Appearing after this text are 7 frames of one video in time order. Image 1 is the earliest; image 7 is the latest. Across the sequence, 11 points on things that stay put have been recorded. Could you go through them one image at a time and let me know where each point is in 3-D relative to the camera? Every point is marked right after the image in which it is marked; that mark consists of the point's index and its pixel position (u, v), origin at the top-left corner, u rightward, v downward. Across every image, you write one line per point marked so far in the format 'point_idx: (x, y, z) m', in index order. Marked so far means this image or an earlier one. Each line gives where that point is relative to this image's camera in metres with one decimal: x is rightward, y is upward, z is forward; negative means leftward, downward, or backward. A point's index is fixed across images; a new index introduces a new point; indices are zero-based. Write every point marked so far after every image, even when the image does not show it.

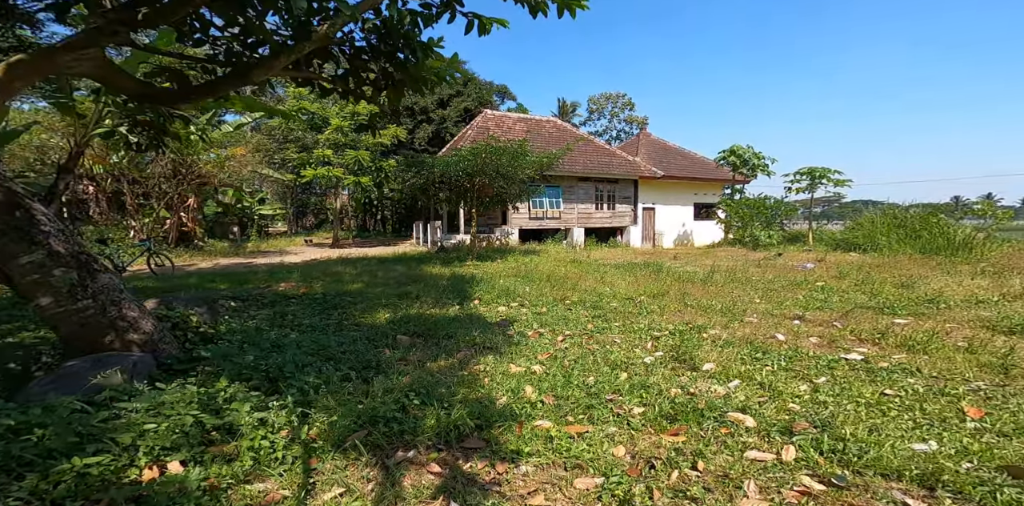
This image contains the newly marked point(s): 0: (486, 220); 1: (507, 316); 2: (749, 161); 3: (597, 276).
0: (-1.0, +1.3, +19.4) m
1: (-0.1, -0.8, +6.6) m
2: (+8.9, +3.5, +19.0) m
3: (+1.6, -0.5, +9.7) m
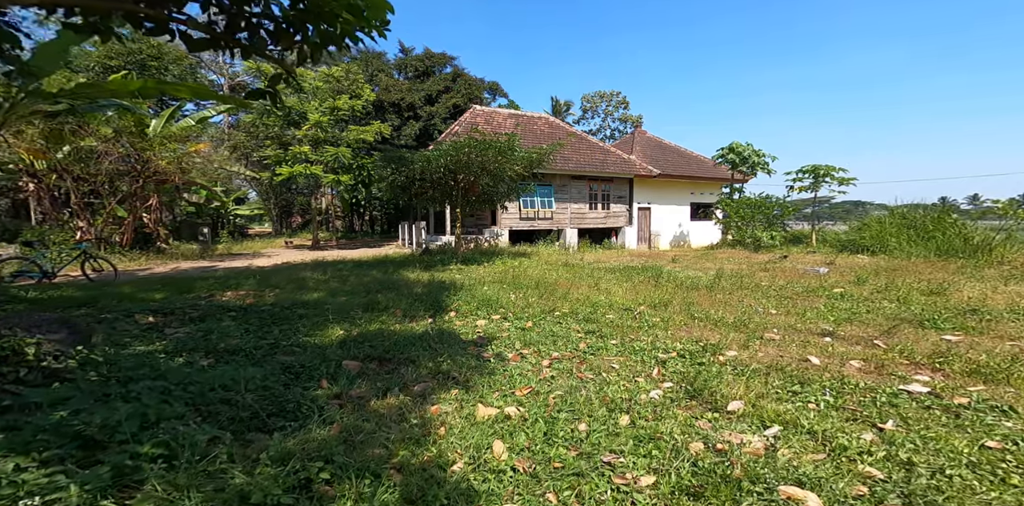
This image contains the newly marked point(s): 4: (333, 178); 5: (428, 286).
0: (-1.4, +1.2, +18.4) m
1: (-0.3, -0.9, +5.7) m
2: (+8.5, +3.4, +18.2) m
3: (+1.4, -0.6, +8.8) m
4: (-6.4, +2.6, +17.7) m
5: (-1.4, -0.5, +8.2) m
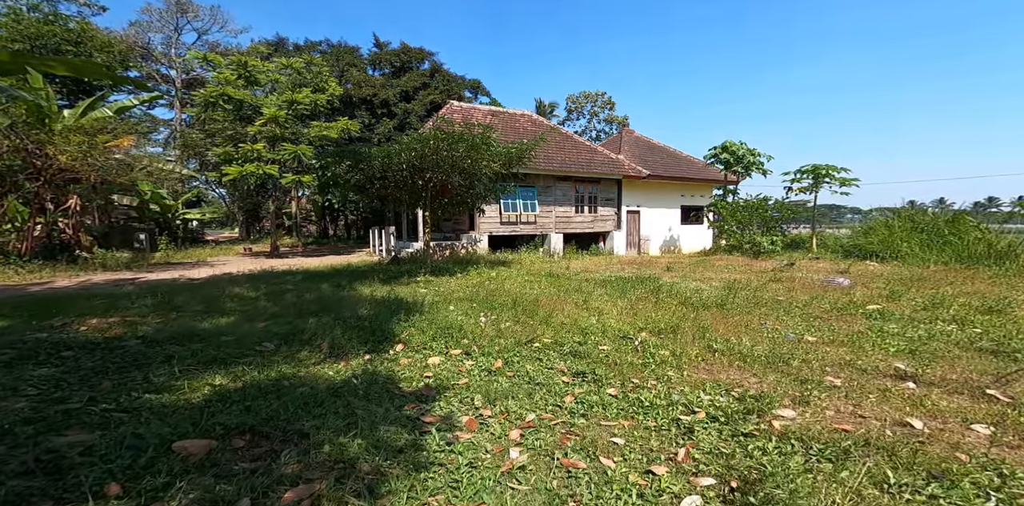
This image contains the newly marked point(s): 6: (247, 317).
0: (-2.1, +0.9, +16.9) m
1: (-0.6, -1.0, +4.2) m
2: (+7.8, +3.2, +16.9) m
3: (+1.0, -0.7, +7.3) m
4: (-7.1, +2.3, +16.0) m
5: (-1.8, -0.7, +6.7) m
6: (-3.1, -0.8, +5.9) m
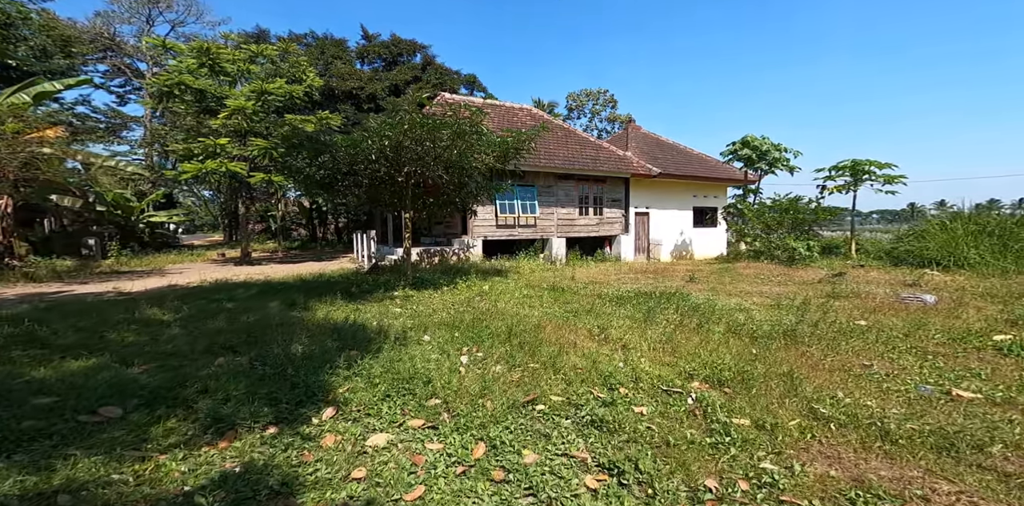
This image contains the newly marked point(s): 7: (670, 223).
0: (-2.2, +0.7, +15.2) m
1: (-0.7, -1.1, +2.4) m
2: (+7.7, +3.0, +15.3) m
3: (+0.9, -0.8, +5.6) m
4: (-7.2, +2.1, +14.3) m
5: (-1.8, -0.8, +4.9) m
6: (-3.2, -0.9, +4.2) m
7: (+5.8, +1.1, +18.5) m
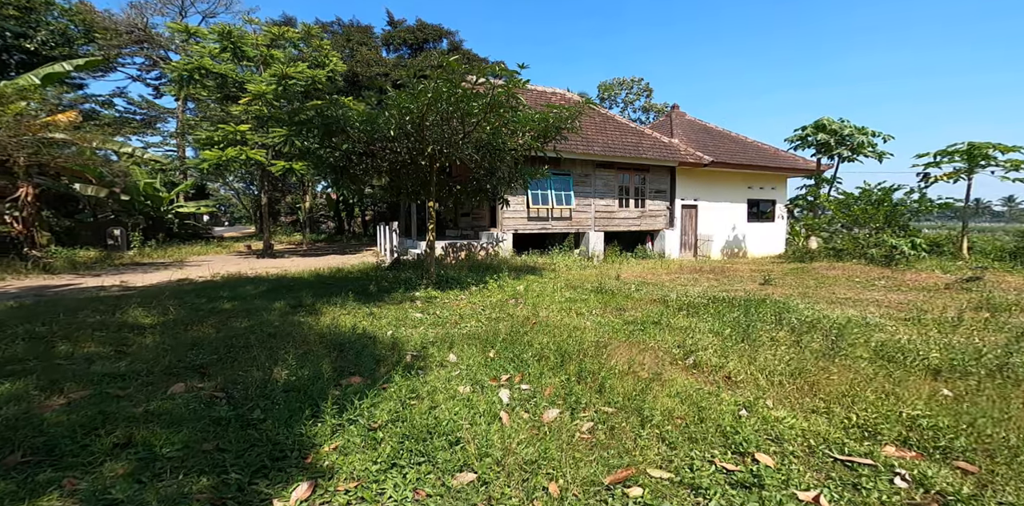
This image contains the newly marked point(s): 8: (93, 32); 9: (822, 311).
0: (-1.0, +0.9, +14.0) m
1: (-0.4, -1.1, +1.2) m
2: (+8.8, +3.0, +13.4) m
3: (+1.4, -0.8, +4.2) m
4: (-6.1, +2.3, +13.5) m
5: (-1.4, -0.7, +3.8) m
6: (-2.8, -0.8, +3.1) m
7: (+7.1, +1.2, +16.7) m
8: (-12.1, +6.4, +14.6) m
9: (+3.5, -0.6, +5.6) m
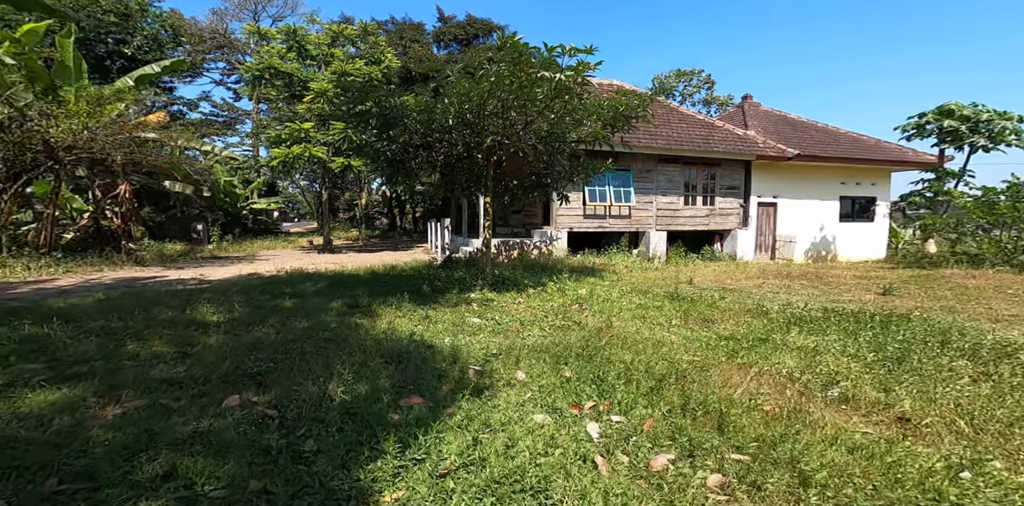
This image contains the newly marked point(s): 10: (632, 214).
0: (+0.9, +0.9, +13.4) m
1: (-0.1, -1.1, +0.6) m
2: (+10.7, +2.9, +11.5) m
3: (+2.0, -0.8, +3.4) m
4: (-4.1, +2.4, +13.5) m
5: (-0.7, -0.7, +3.3) m
6: (-2.2, -0.8, +2.8) m
7: (+9.3, +1.1, +15.1) m
8: (-9.9, +6.6, +15.3) m
9: (+4.3, -0.7, +4.5) m
10: (+3.7, +1.0, +12.9) m
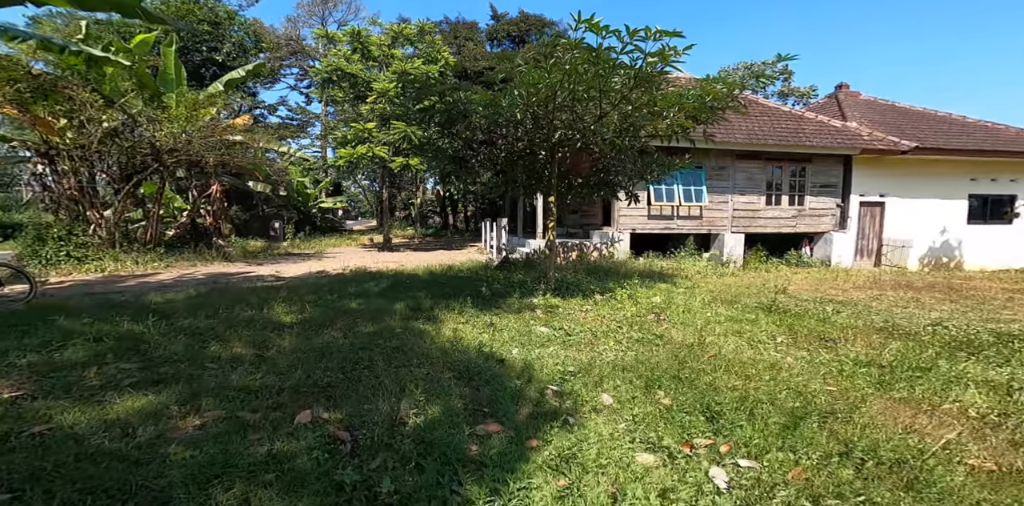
0: (+2.9, +0.8, +12.5) m
1: (+0.1, -1.1, 0.0) m
2: (+12.3, +2.7, +9.3) m
3: (+2.6, -0.9, +2.4) m
4: (-2.0, +2.4, +13.3) m
5: (-0.2, -0.7, +2.7) m
6: (-1.7, -0.8, +2.4) m
7: (+11.5, +0.9, +13.0) m
8: (-7.5, +6.7, +16.0) m
9: (+5.0, -0.8, +3.2) m
10: (+5.6, +0.9, +11.6) m
